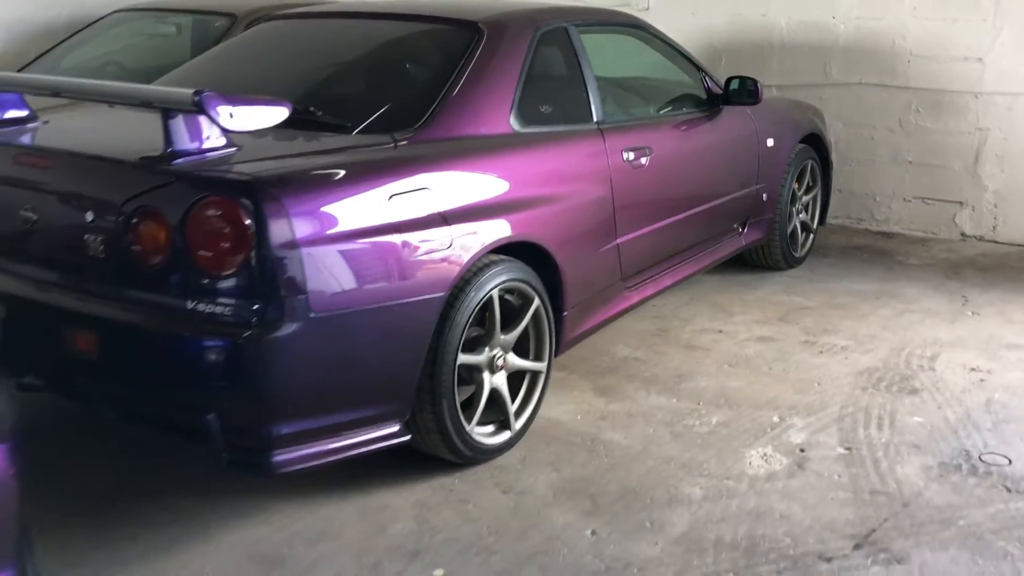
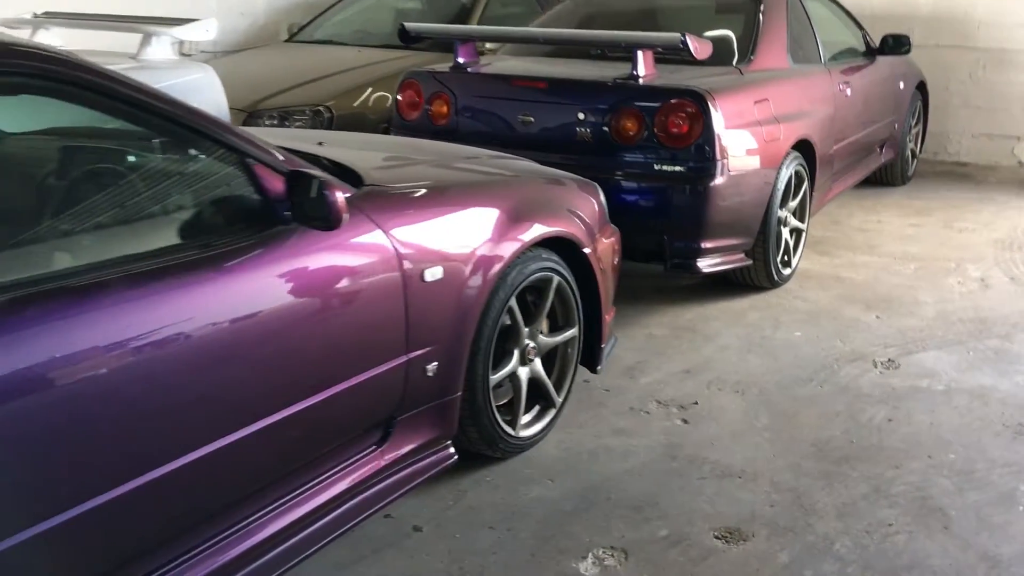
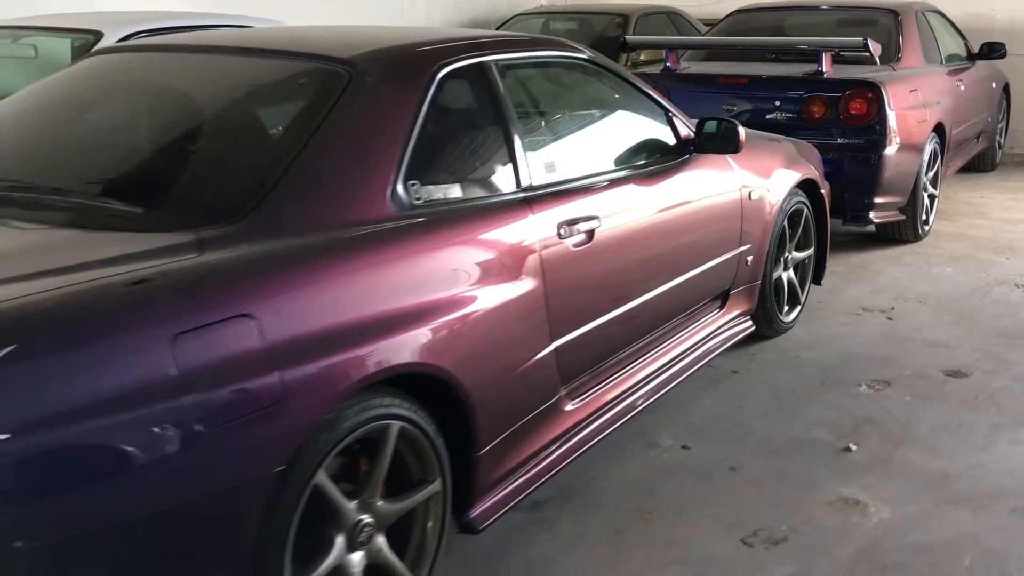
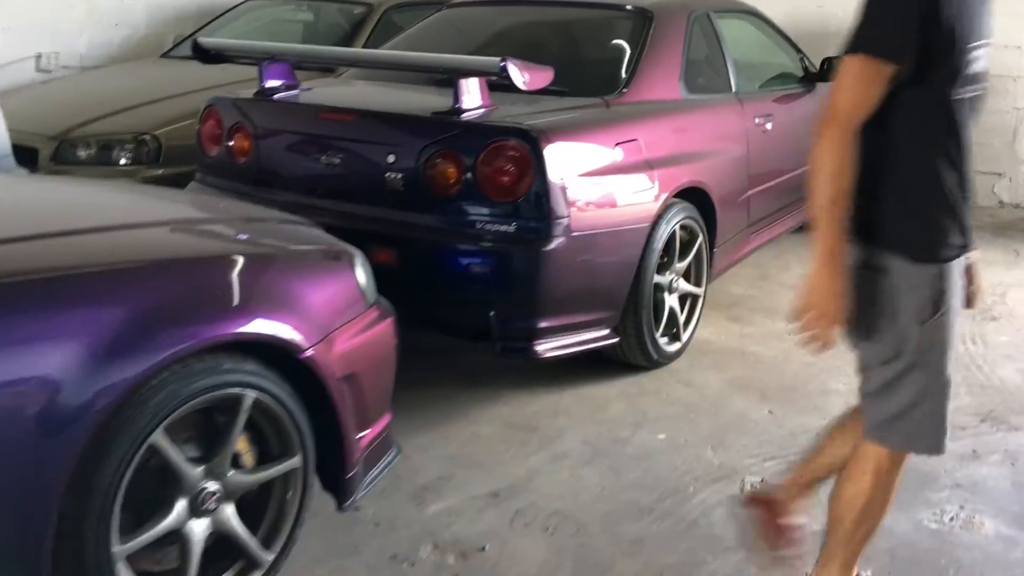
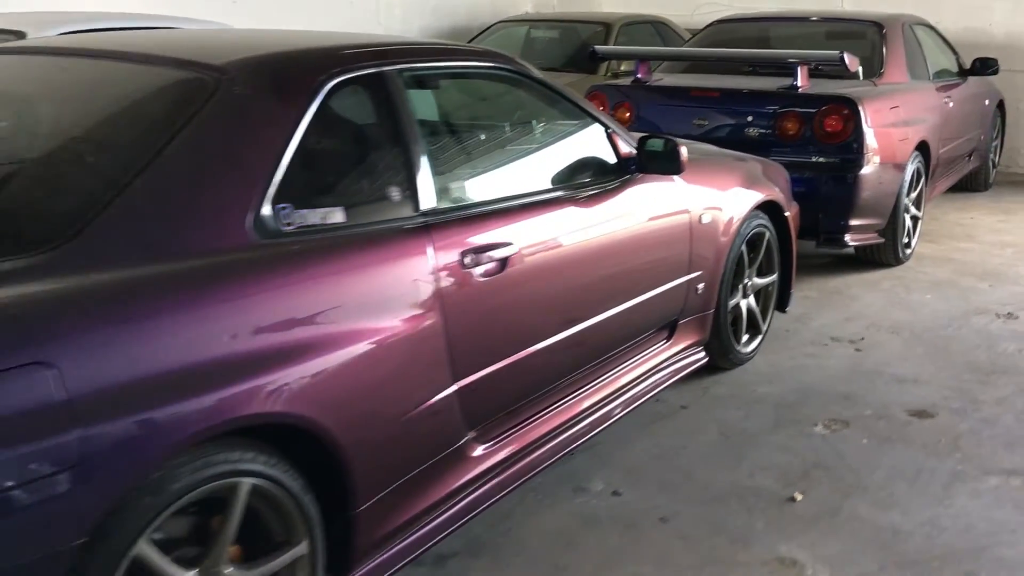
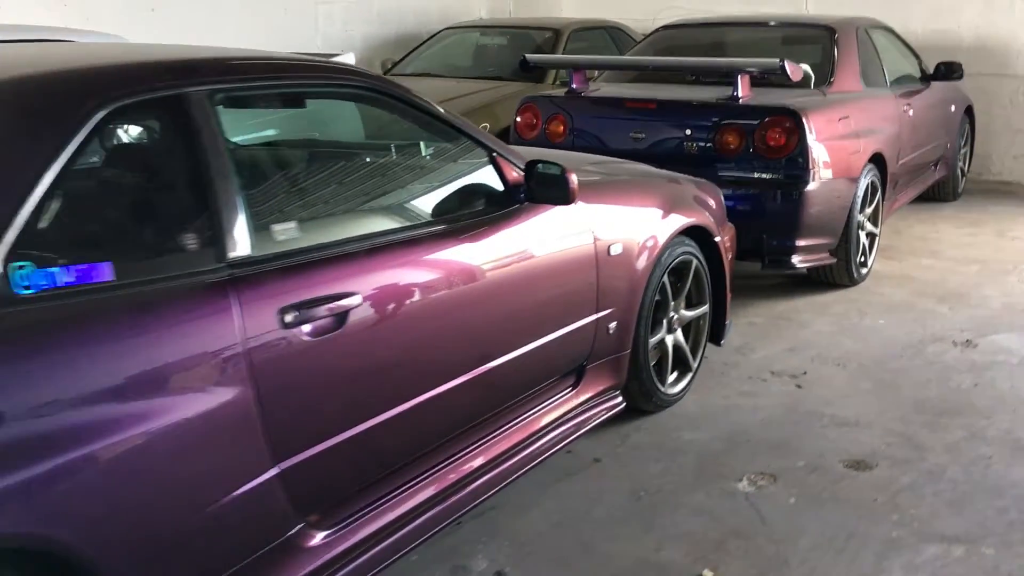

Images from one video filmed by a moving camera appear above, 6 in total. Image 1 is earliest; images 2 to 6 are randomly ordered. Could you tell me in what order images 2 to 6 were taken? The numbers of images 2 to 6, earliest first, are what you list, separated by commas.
4, 2, 6, 5, 3
